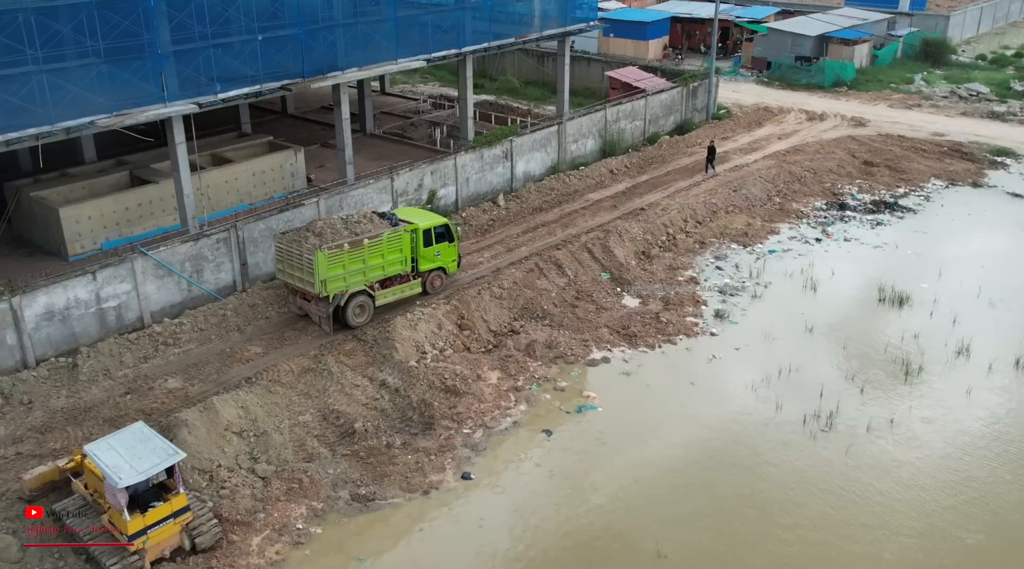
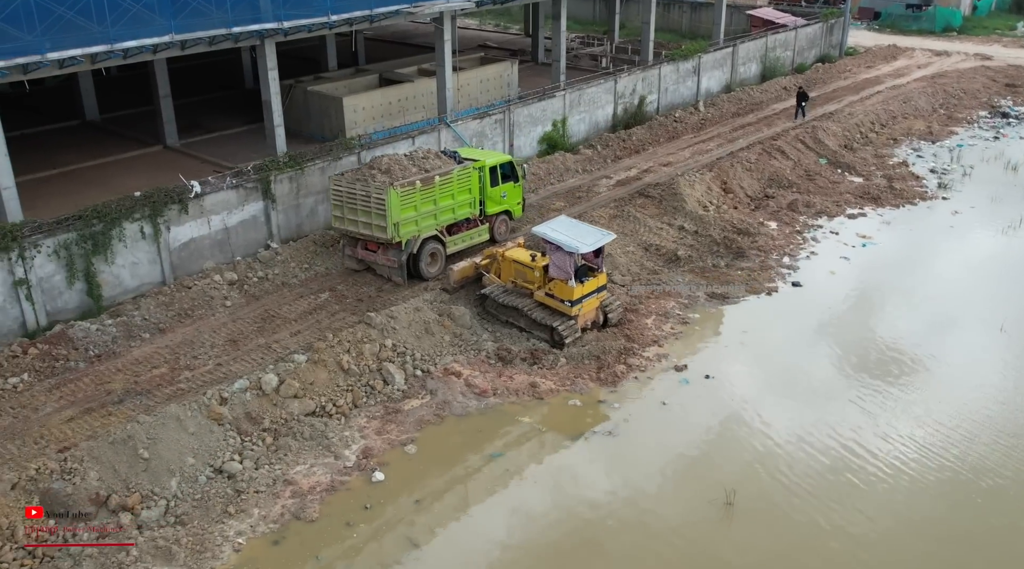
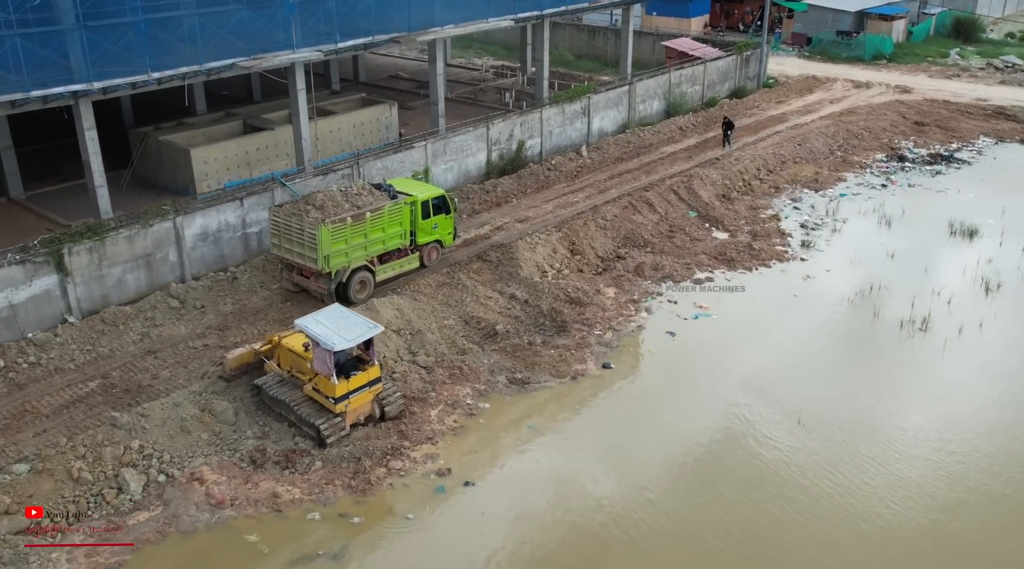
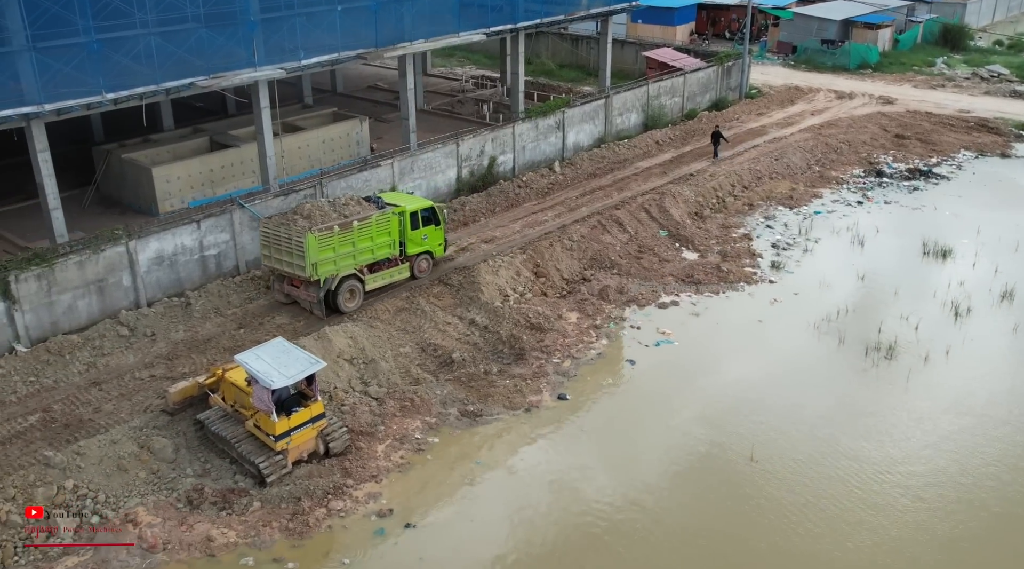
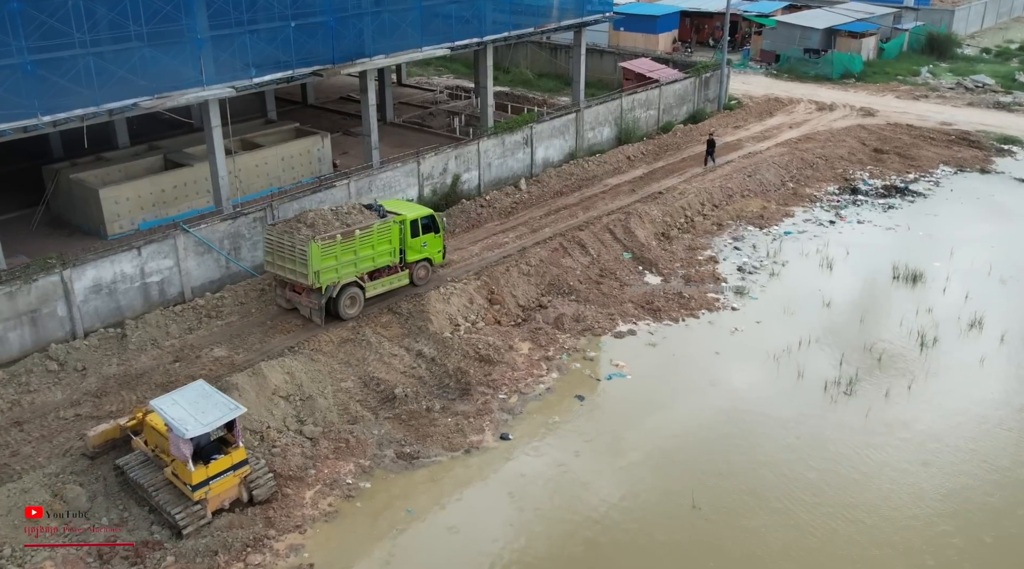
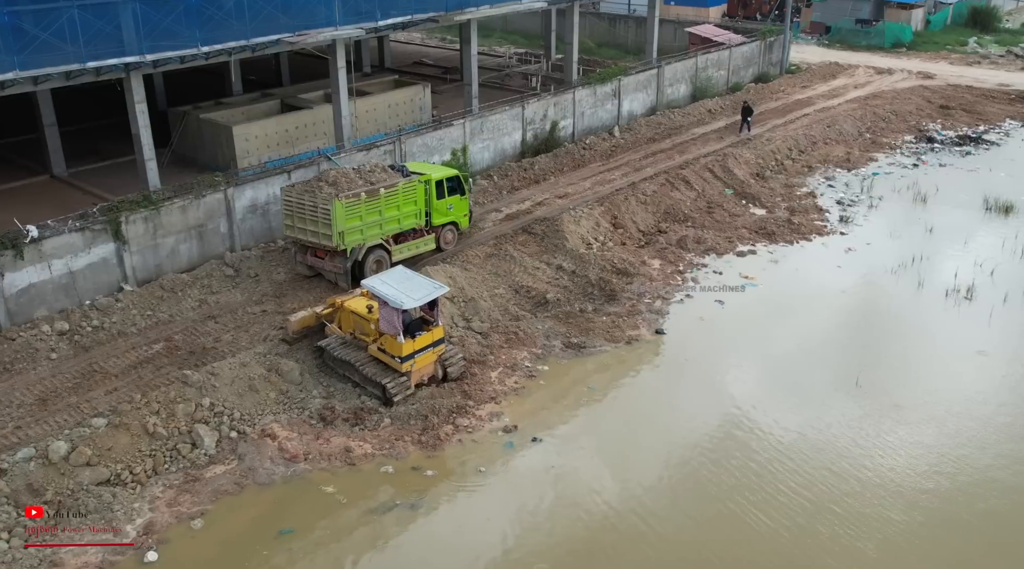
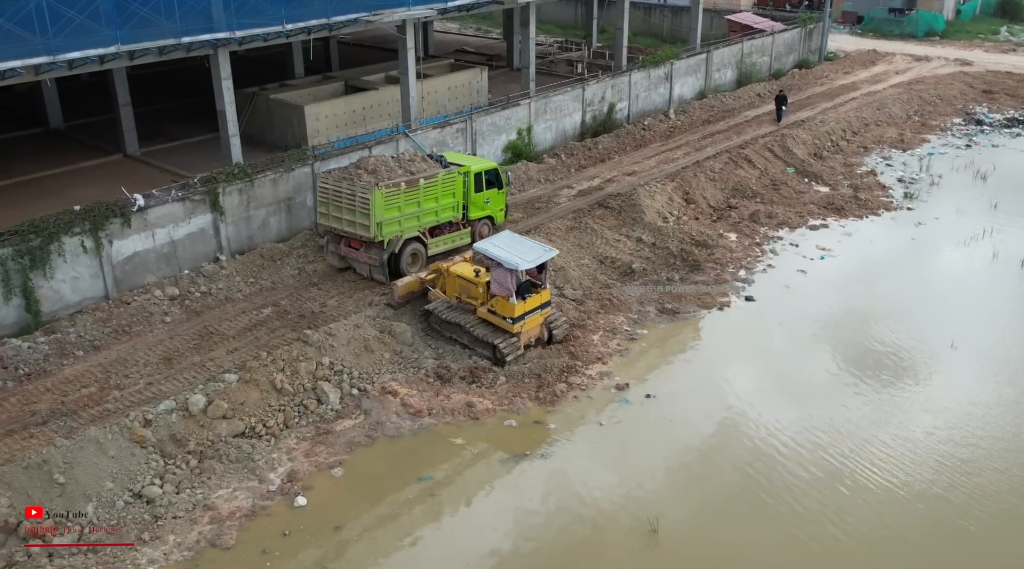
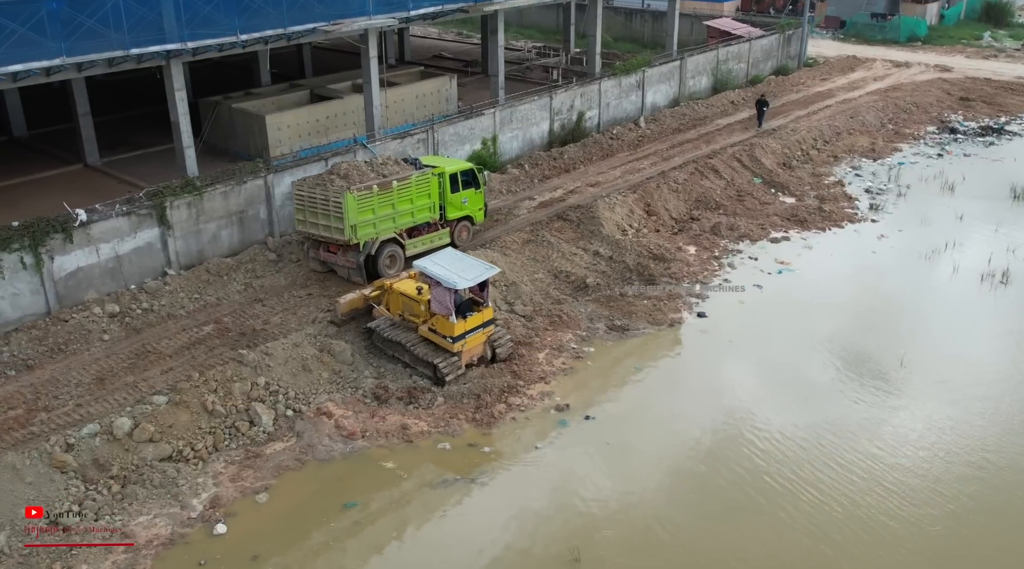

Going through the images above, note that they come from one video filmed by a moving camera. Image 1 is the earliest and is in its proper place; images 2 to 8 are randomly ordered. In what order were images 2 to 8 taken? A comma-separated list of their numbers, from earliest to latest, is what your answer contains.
5, 4, 3, 6, 8, 7, 2
